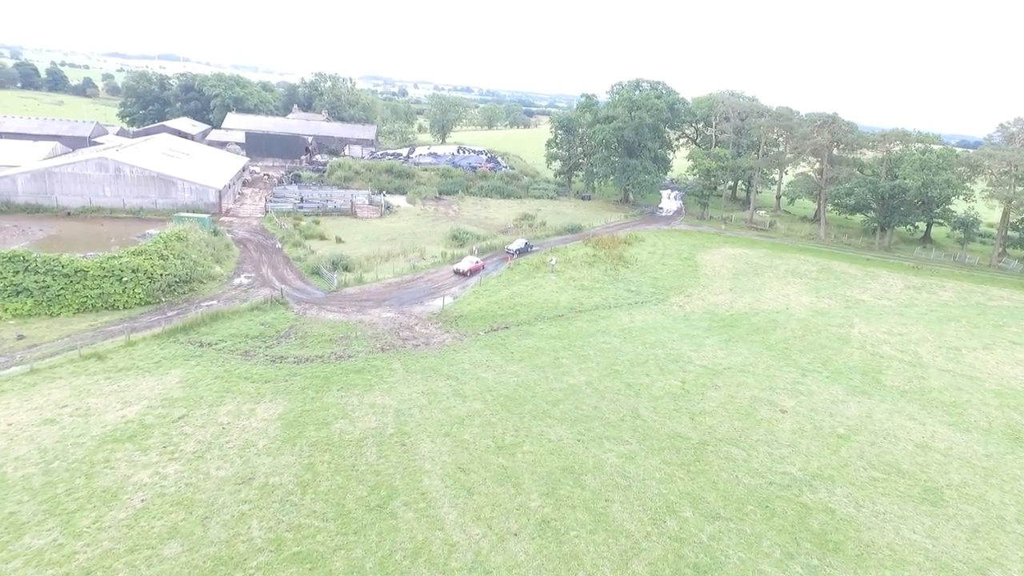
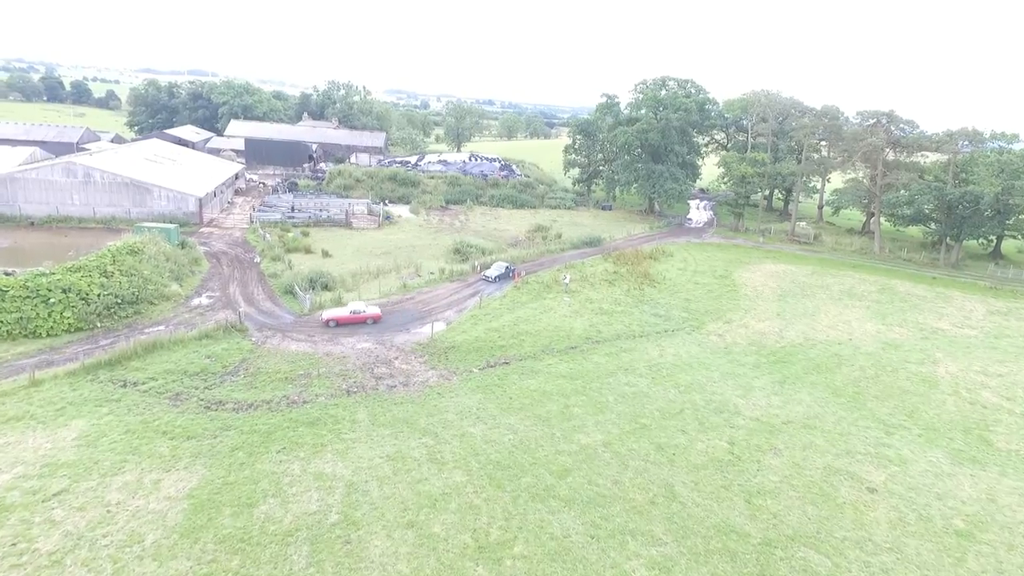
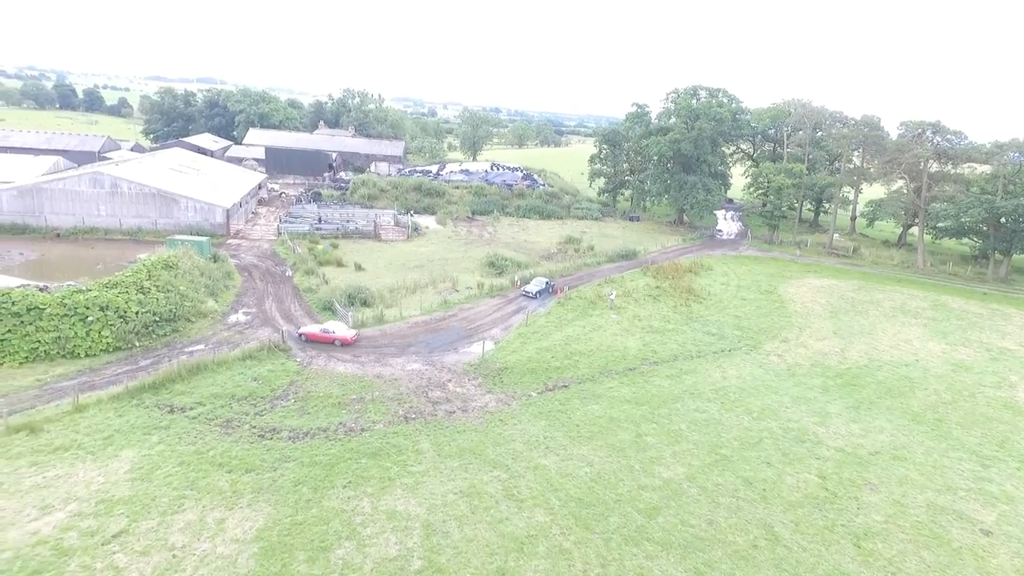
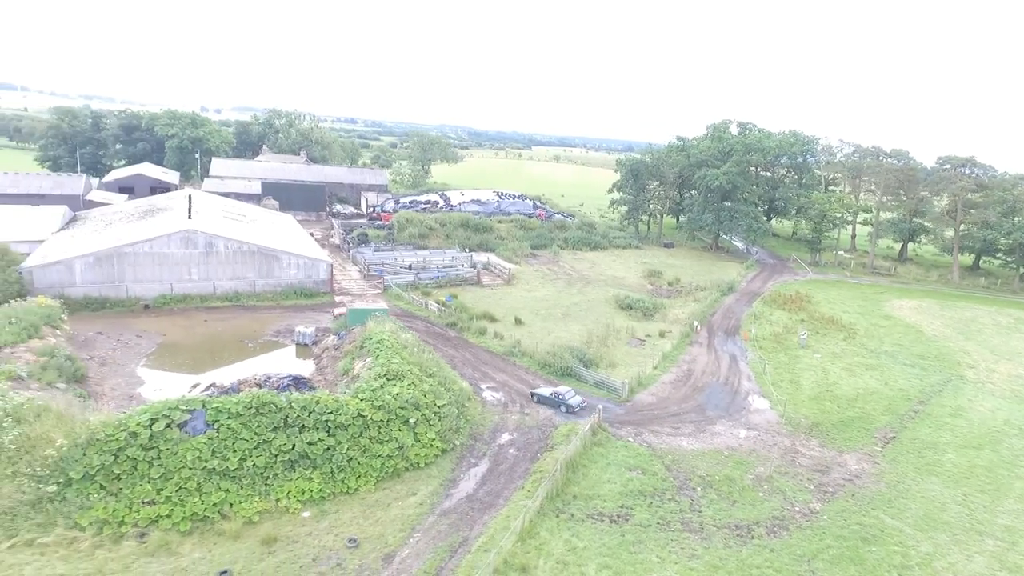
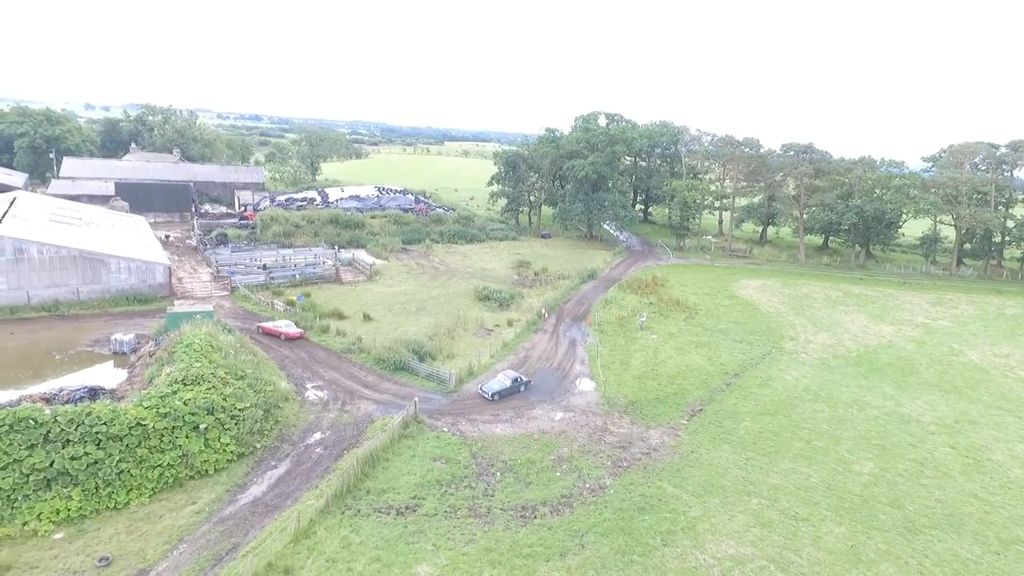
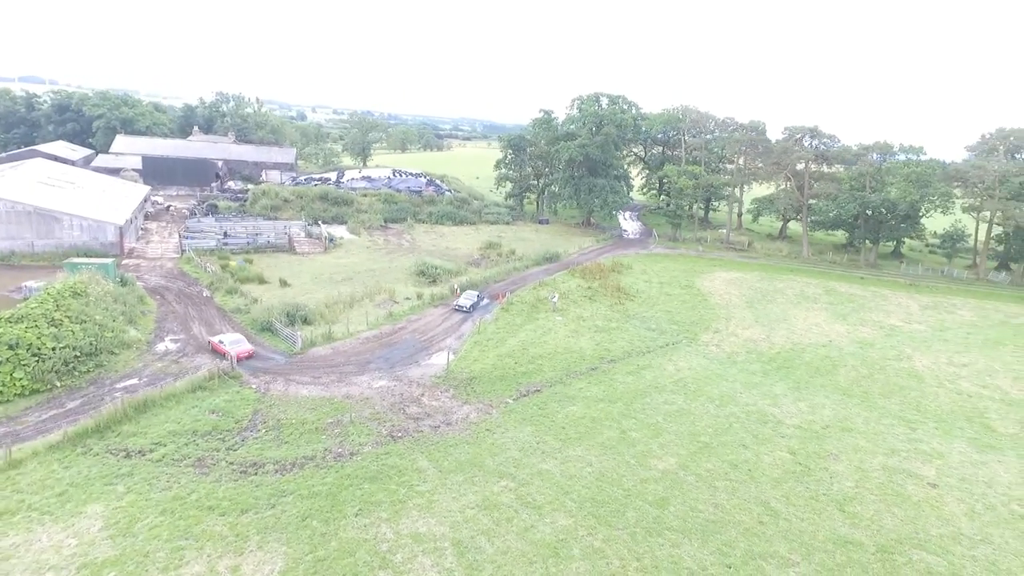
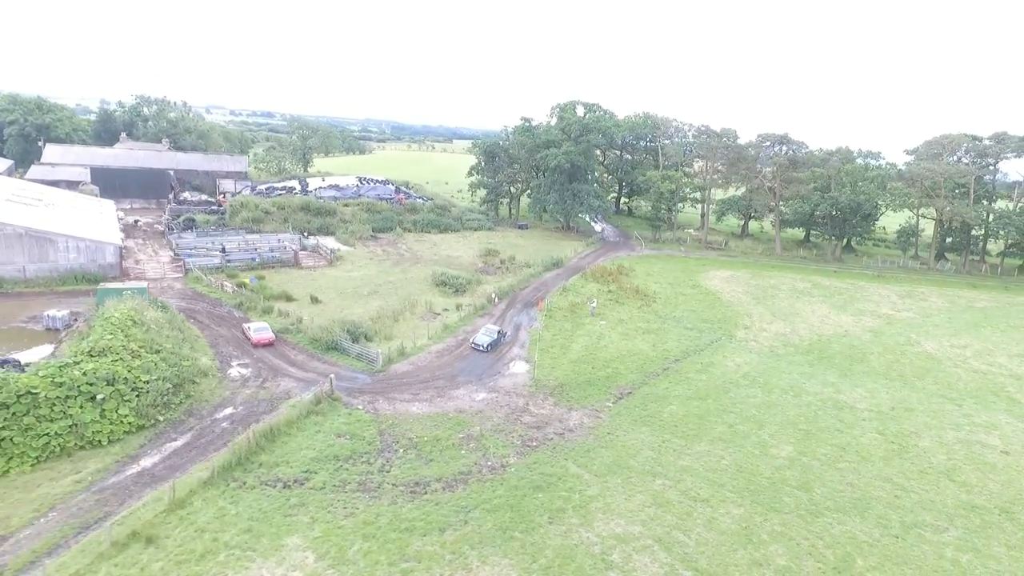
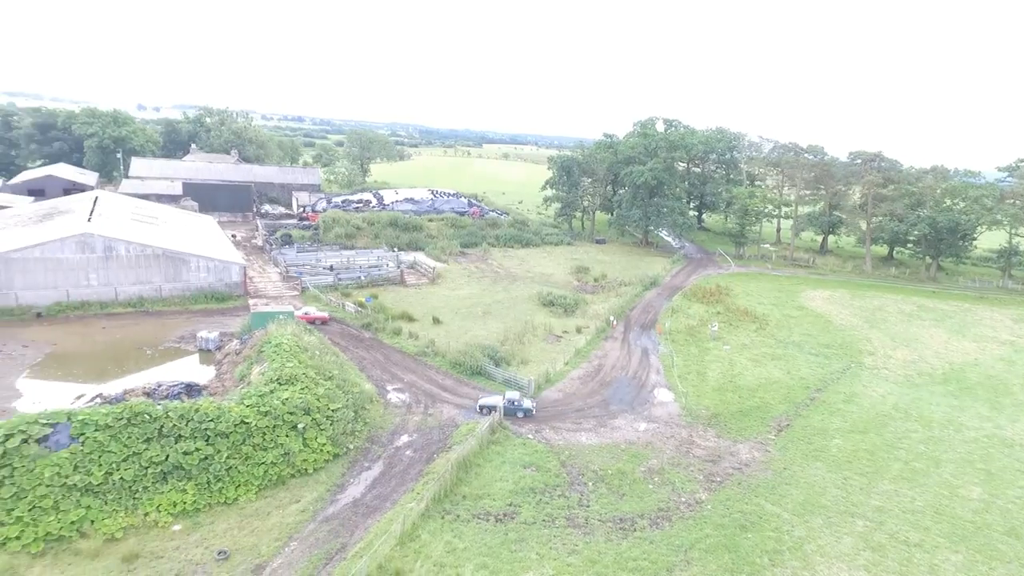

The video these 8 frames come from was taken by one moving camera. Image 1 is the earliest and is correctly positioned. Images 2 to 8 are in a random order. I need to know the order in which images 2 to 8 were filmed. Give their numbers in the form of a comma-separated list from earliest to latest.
2, 3, 6, 7, 5, 8, 4
